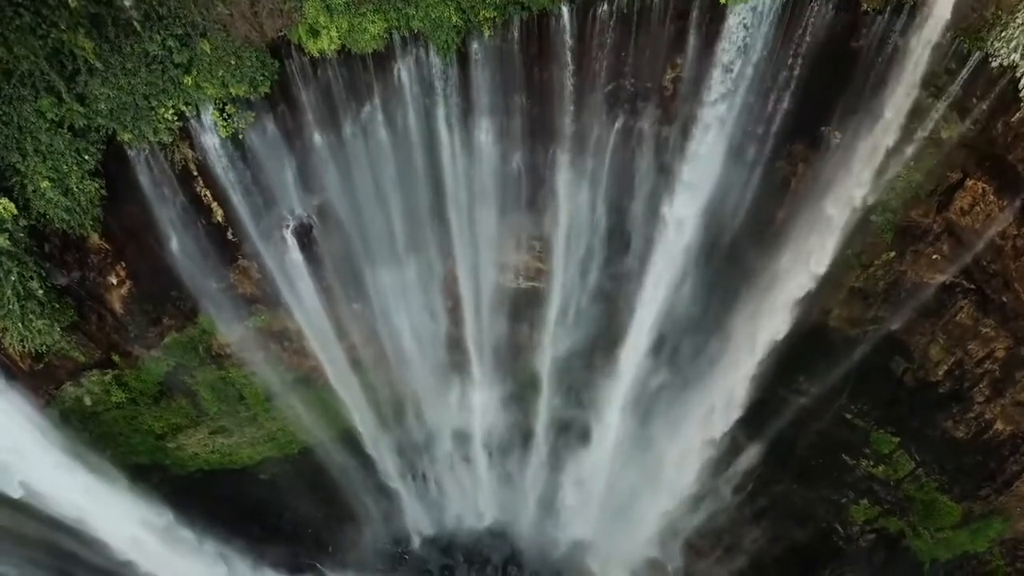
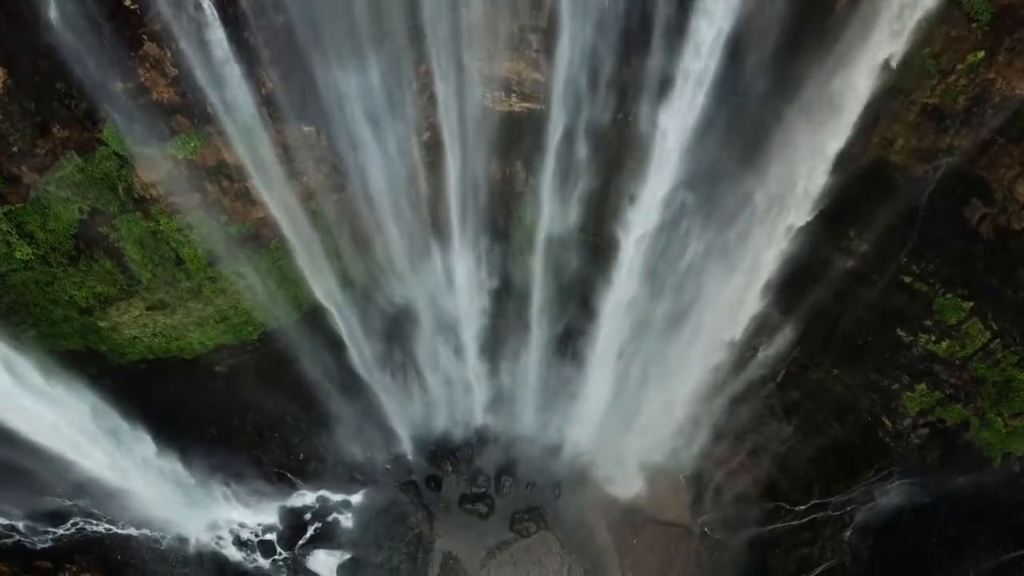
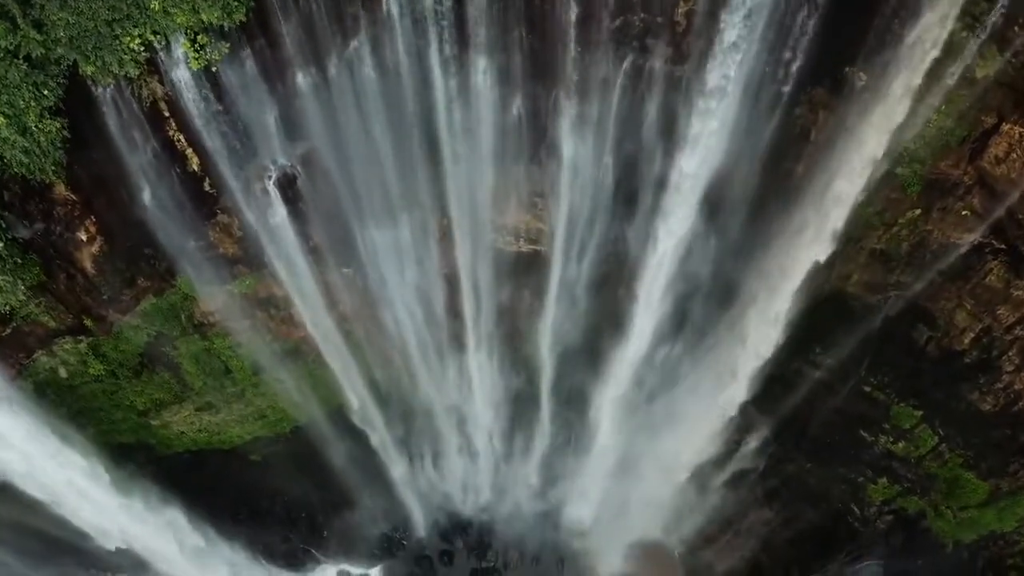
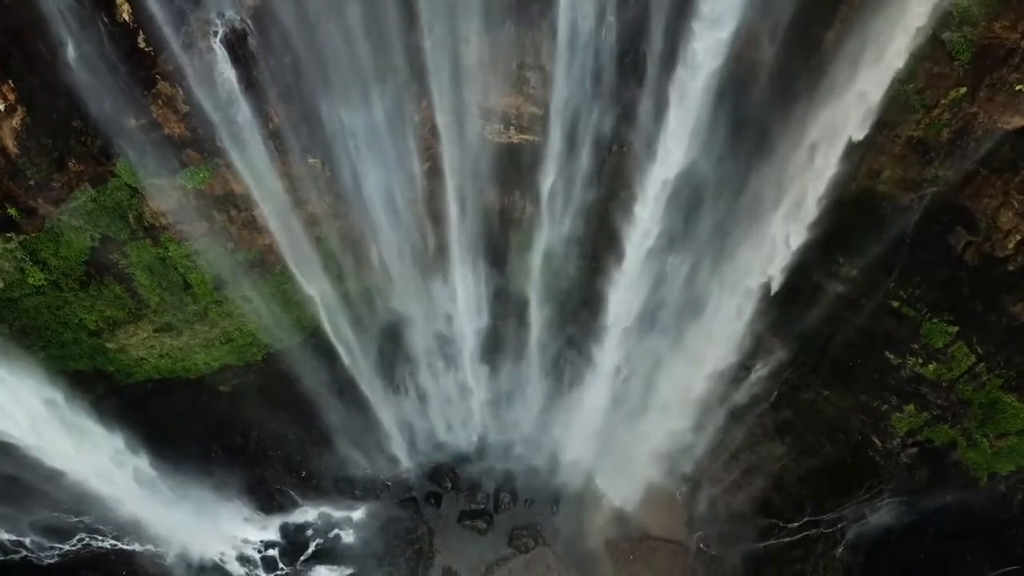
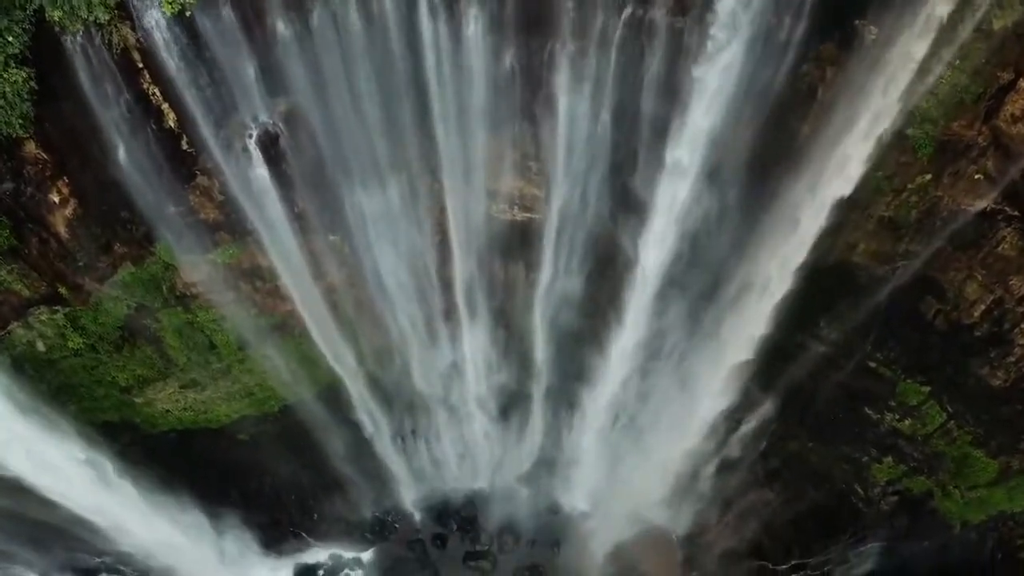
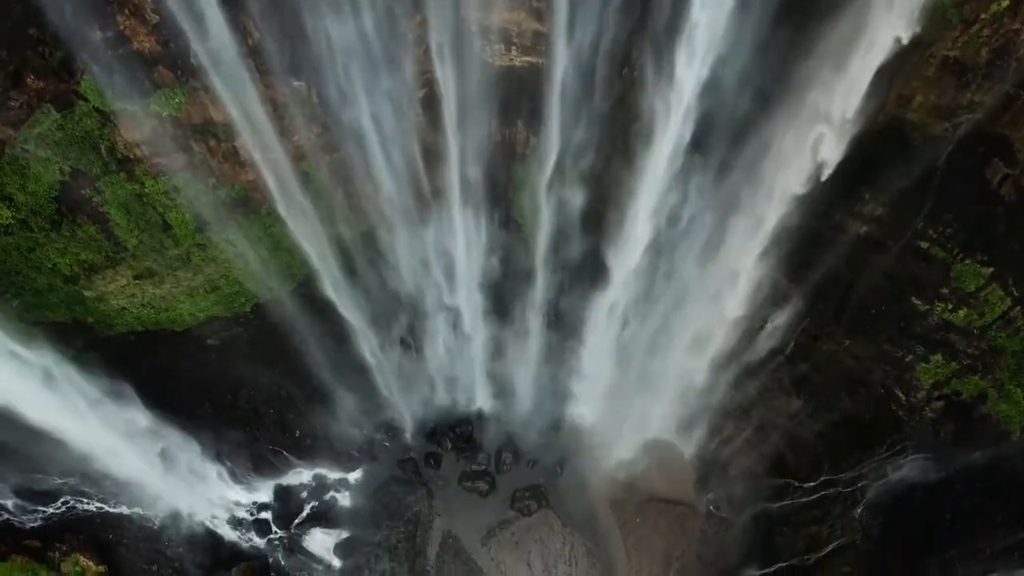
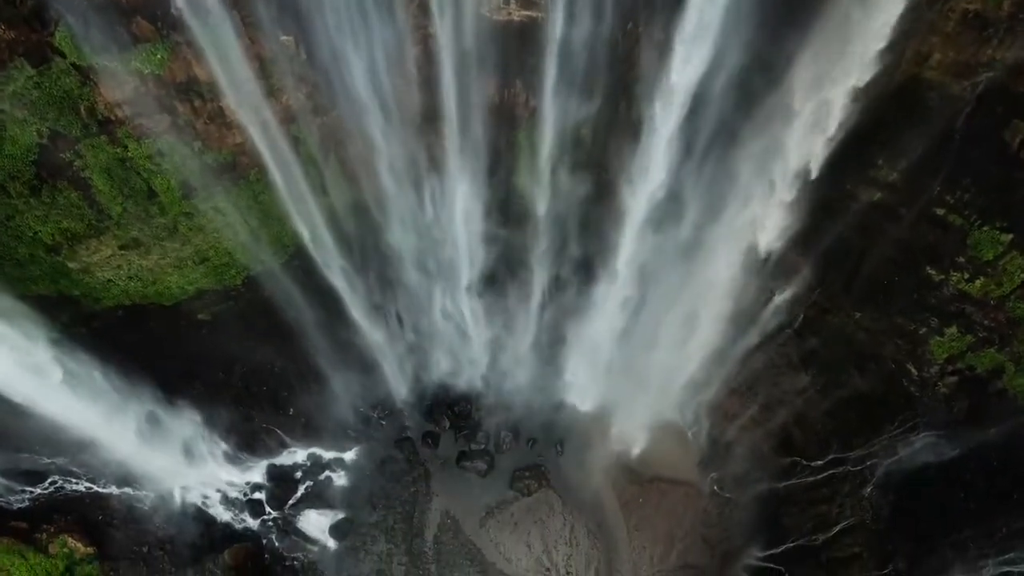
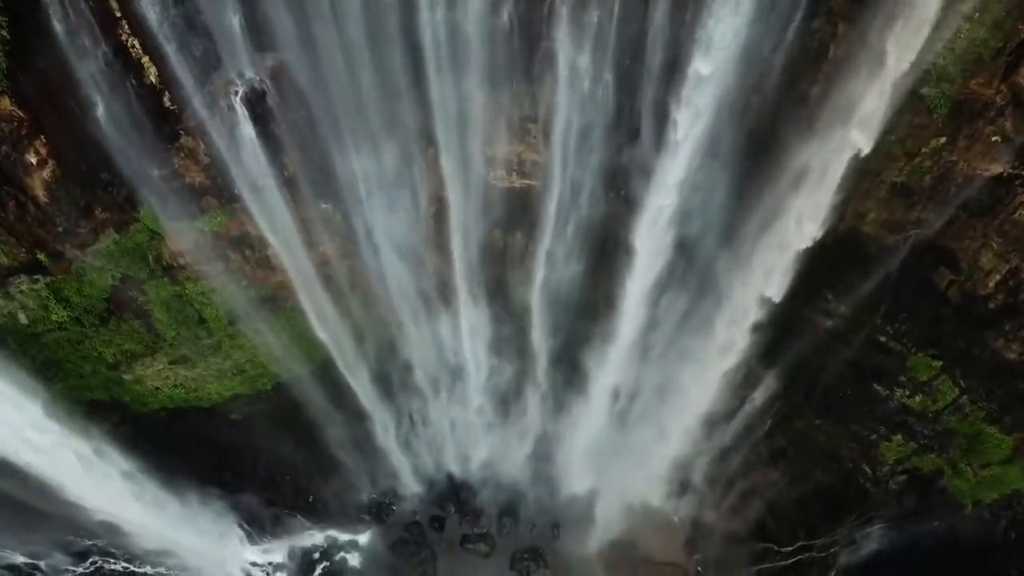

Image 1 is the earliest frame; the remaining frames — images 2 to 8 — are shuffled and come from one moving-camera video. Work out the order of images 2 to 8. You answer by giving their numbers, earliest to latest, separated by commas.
3, 5, 8, 4, 2, 6, 7
